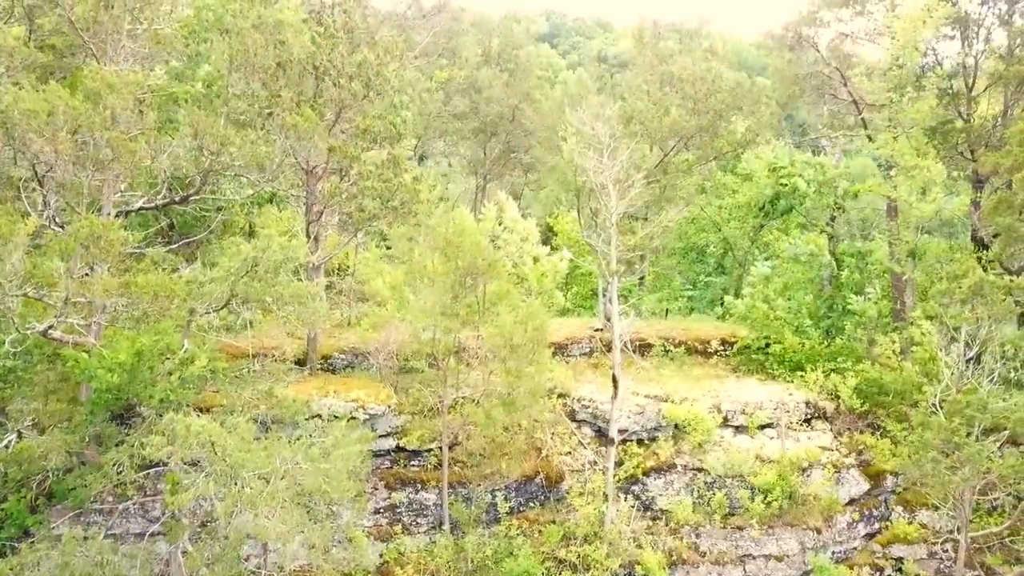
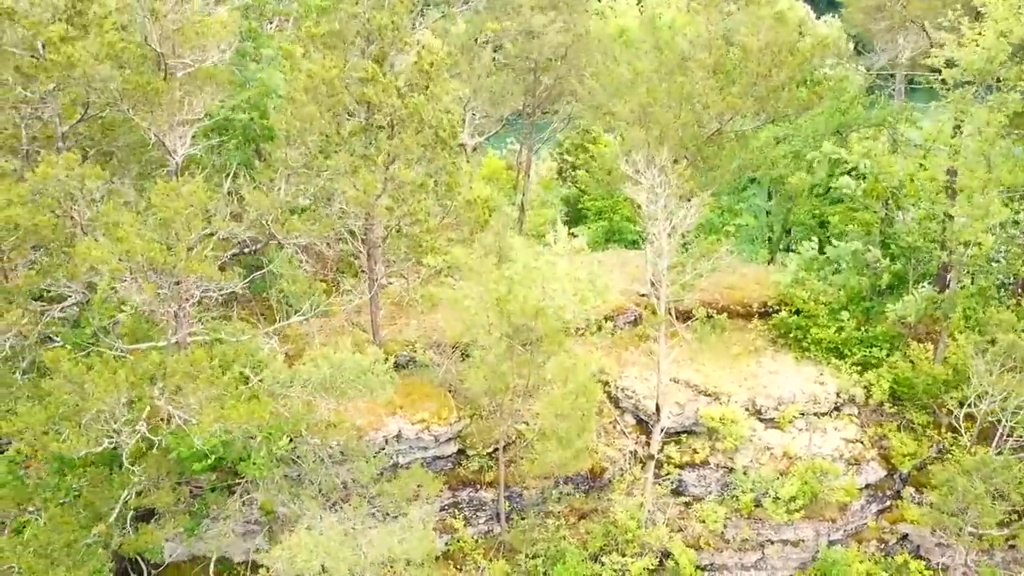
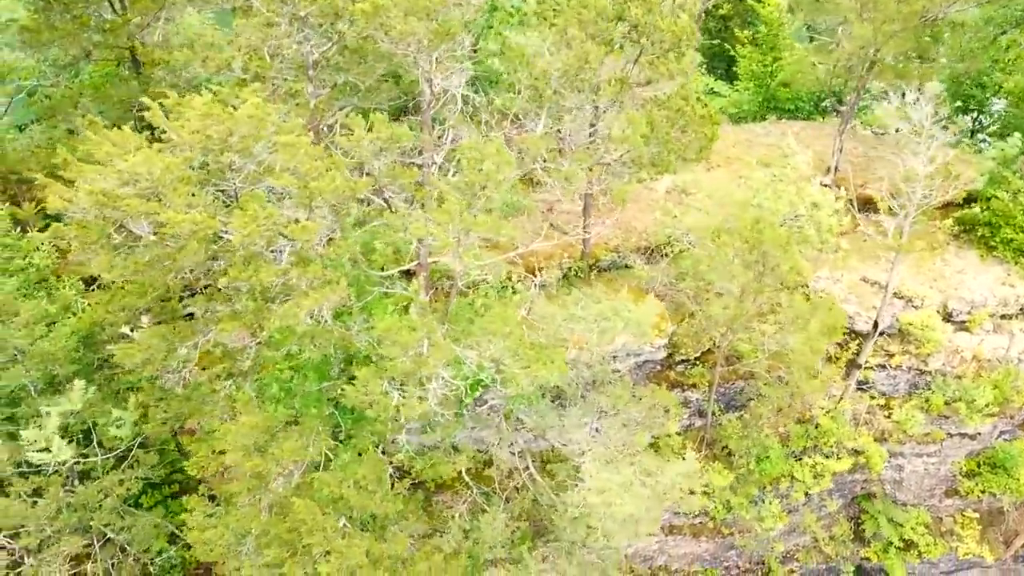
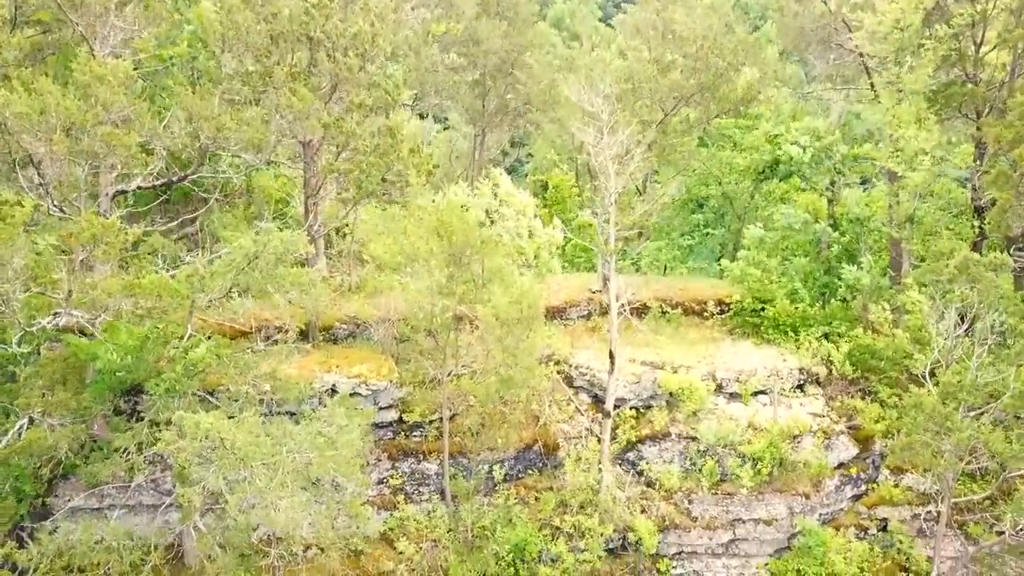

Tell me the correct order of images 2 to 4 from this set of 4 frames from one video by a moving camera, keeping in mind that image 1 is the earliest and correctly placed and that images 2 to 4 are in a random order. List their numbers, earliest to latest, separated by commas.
4, 2, 3
